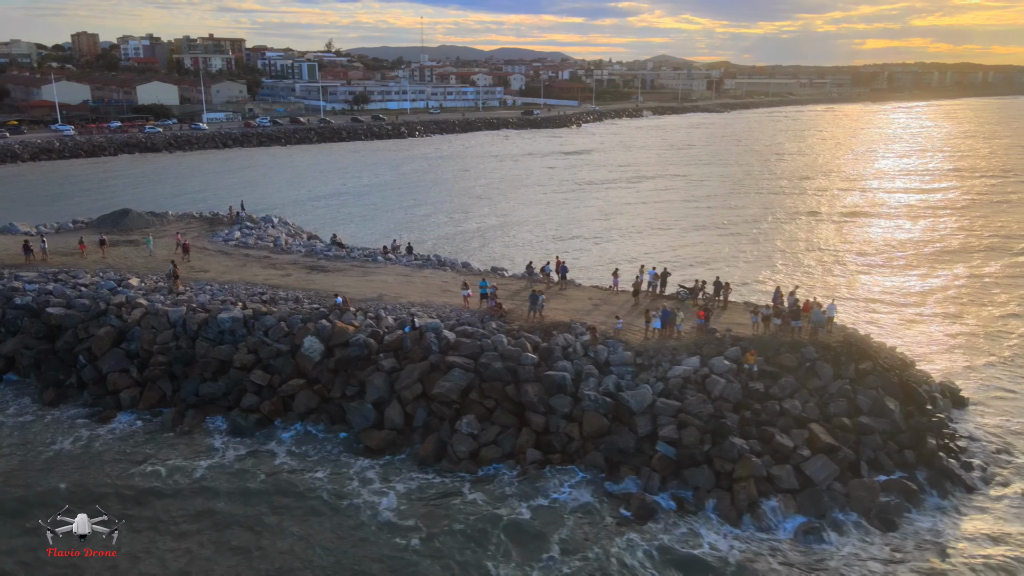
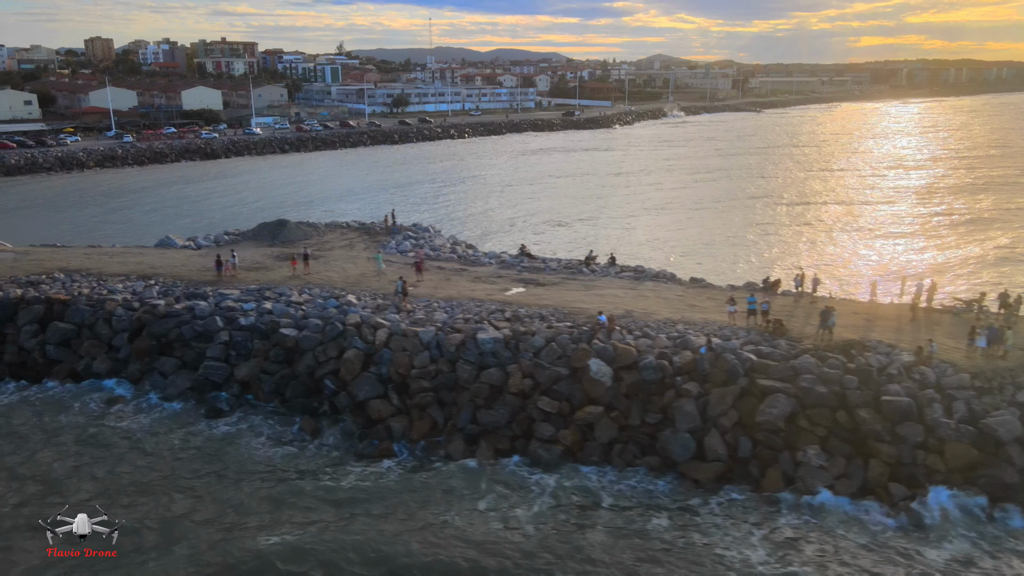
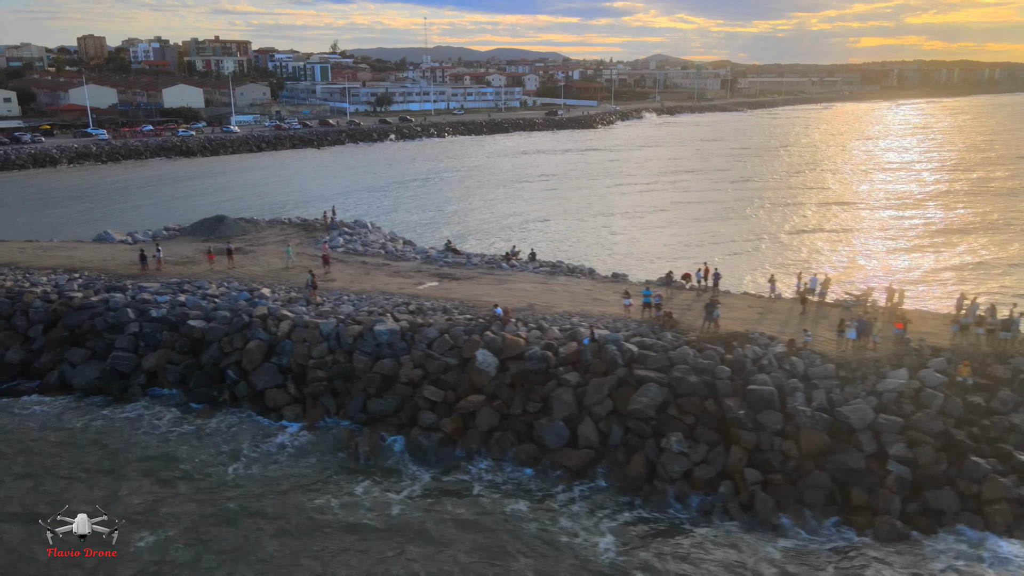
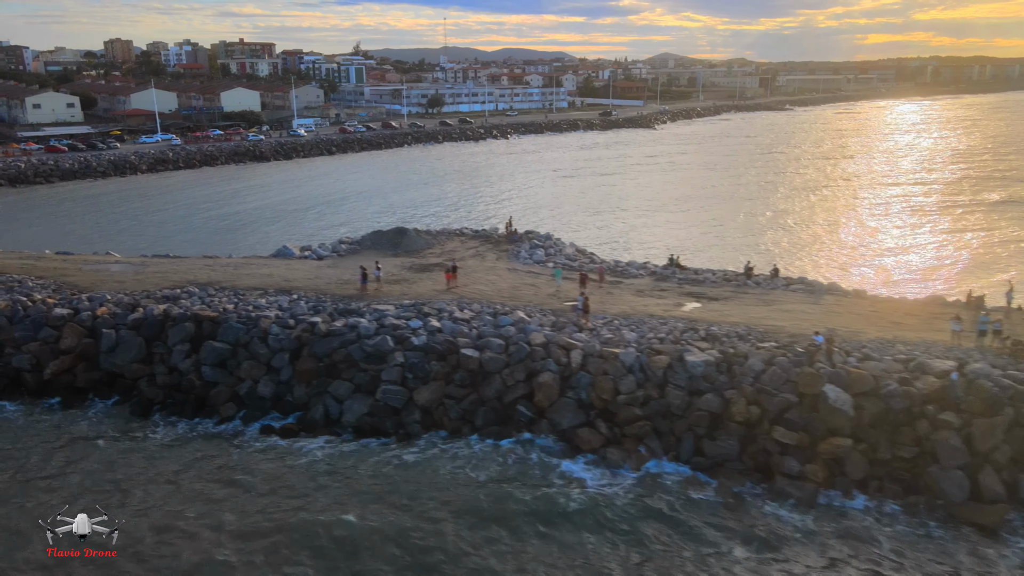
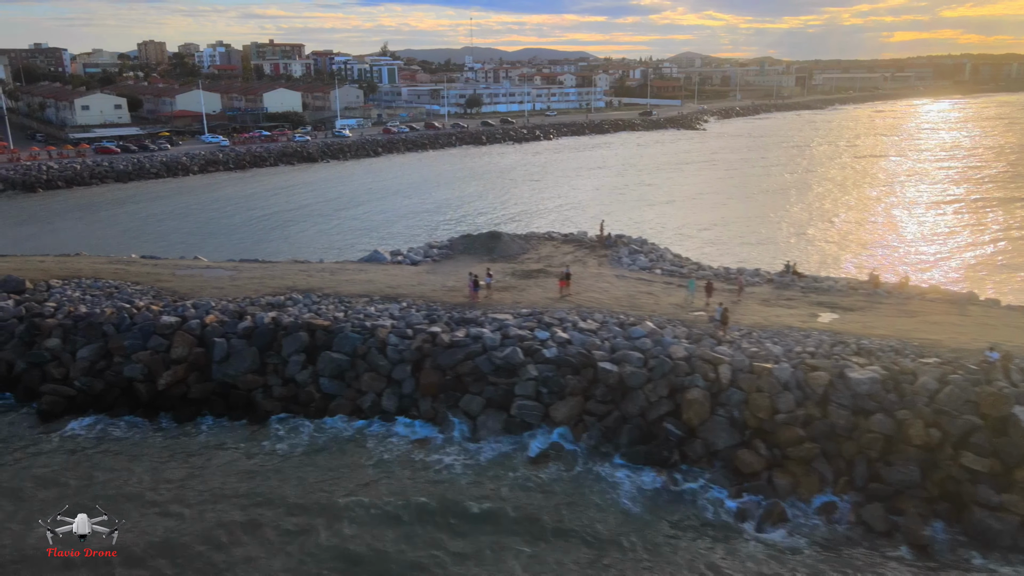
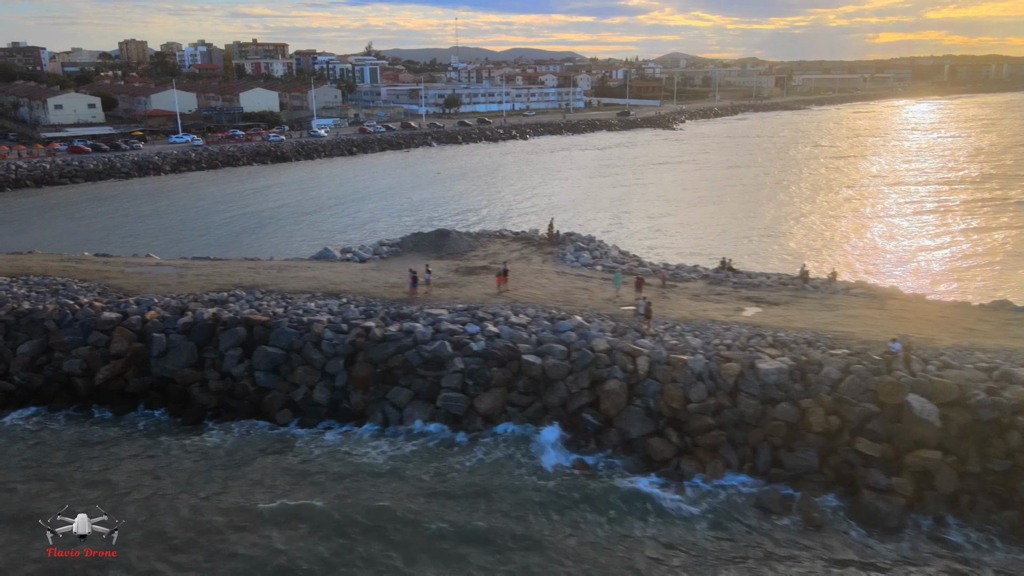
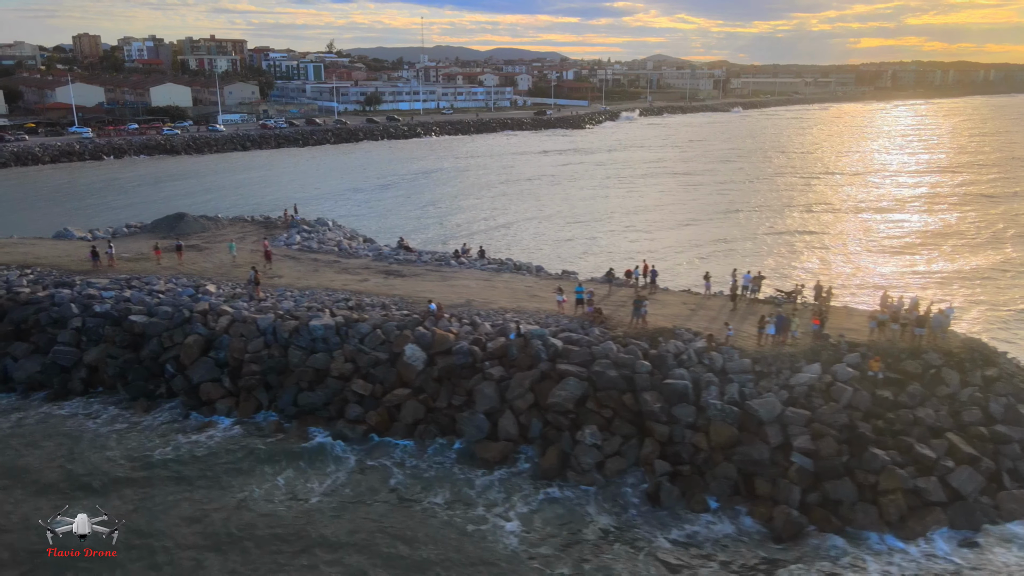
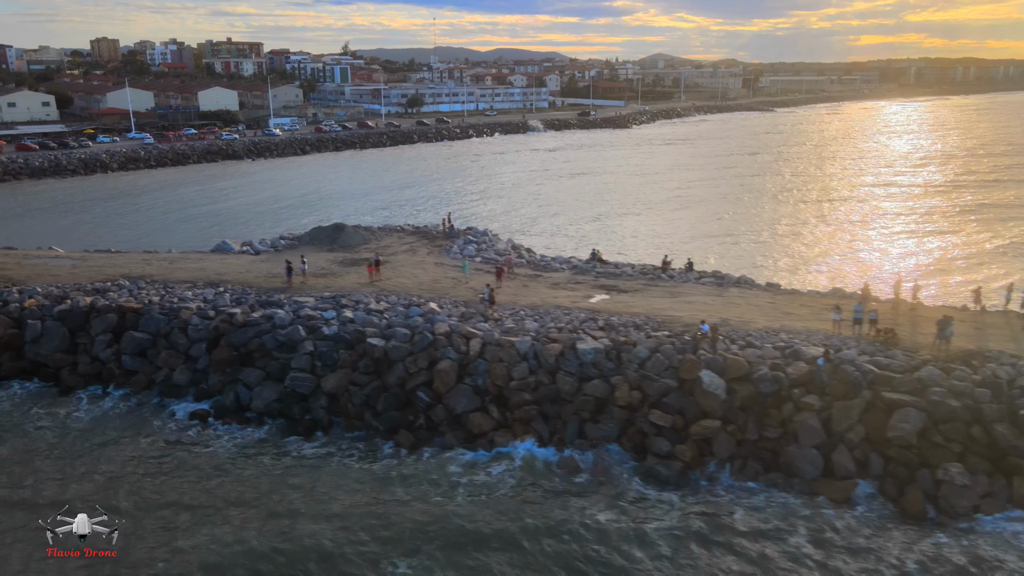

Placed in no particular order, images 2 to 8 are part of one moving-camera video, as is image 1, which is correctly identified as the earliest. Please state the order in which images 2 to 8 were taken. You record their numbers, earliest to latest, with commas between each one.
7, 3, 2, 8, 4, 6, 5
